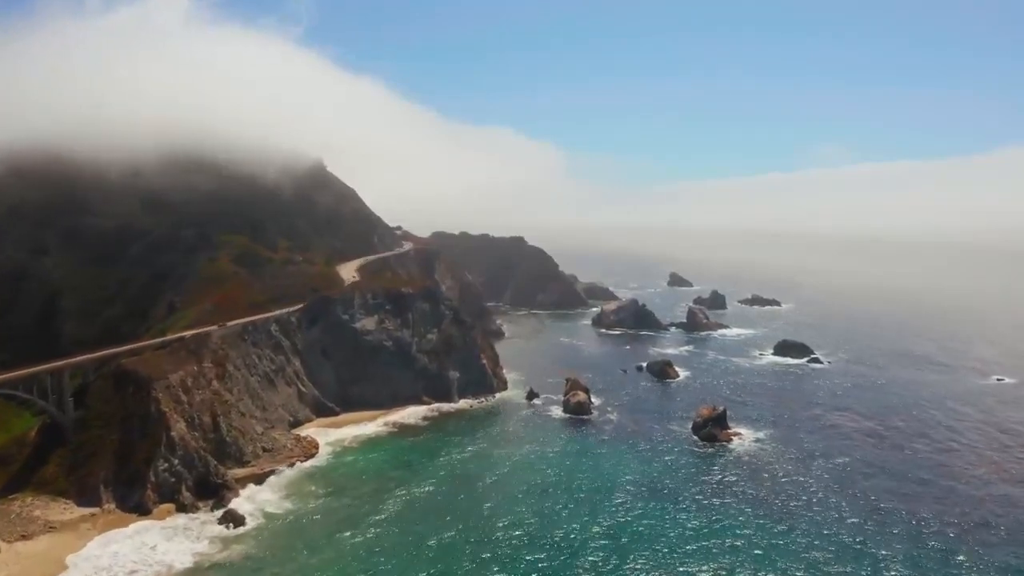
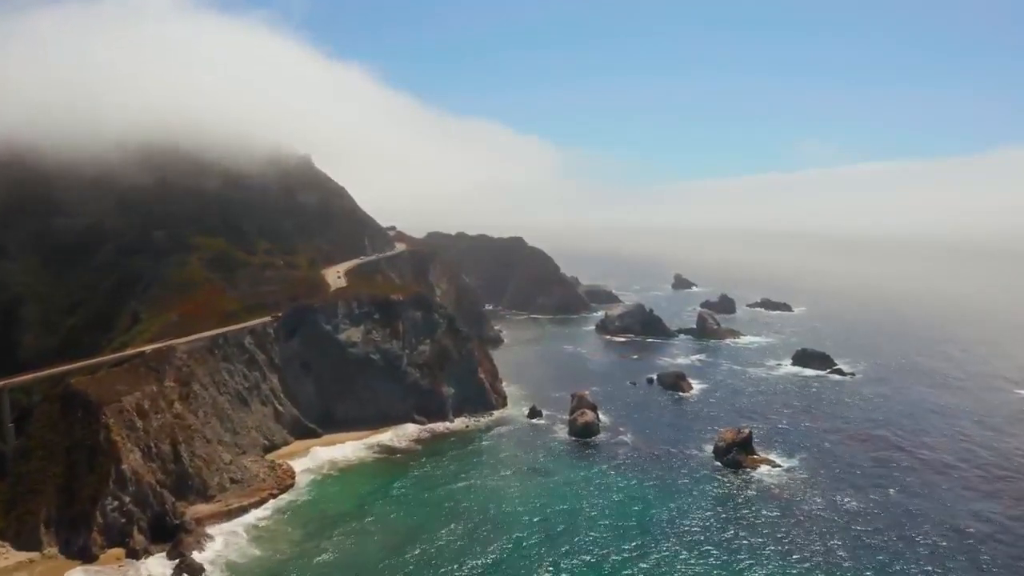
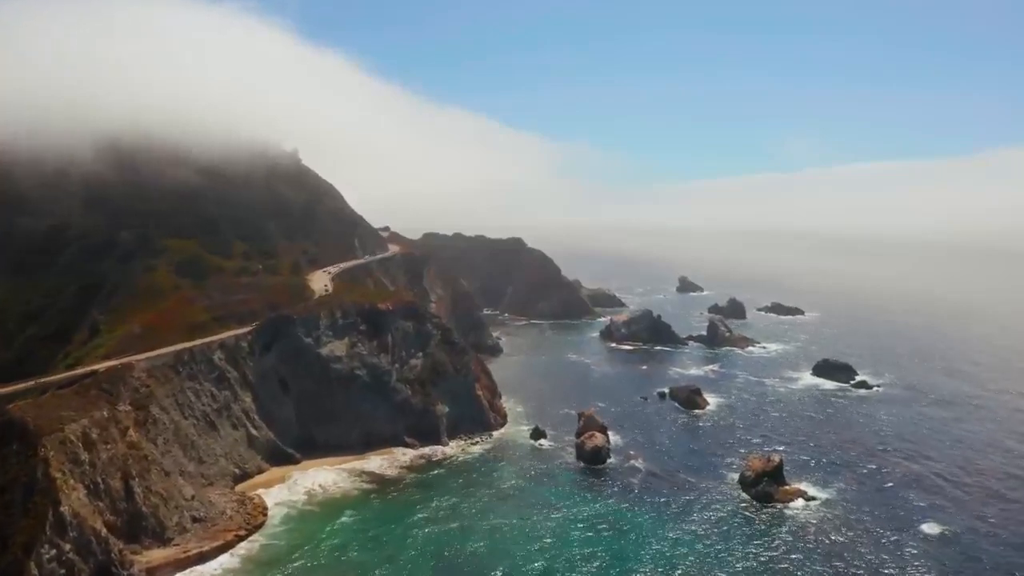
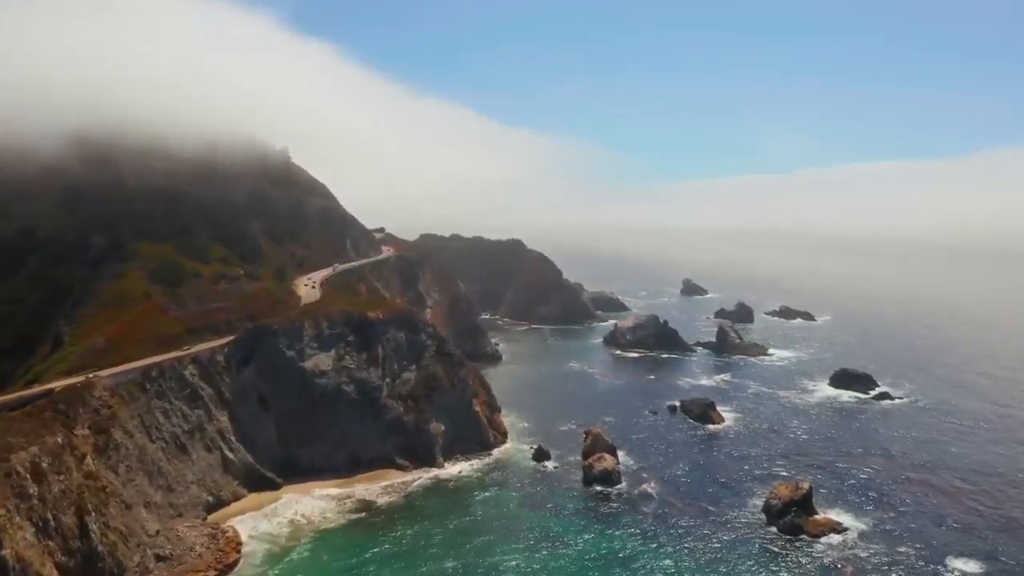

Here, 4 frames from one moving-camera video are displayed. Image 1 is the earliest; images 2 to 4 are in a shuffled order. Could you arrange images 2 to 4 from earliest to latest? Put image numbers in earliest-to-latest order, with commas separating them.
2, 3, 4
